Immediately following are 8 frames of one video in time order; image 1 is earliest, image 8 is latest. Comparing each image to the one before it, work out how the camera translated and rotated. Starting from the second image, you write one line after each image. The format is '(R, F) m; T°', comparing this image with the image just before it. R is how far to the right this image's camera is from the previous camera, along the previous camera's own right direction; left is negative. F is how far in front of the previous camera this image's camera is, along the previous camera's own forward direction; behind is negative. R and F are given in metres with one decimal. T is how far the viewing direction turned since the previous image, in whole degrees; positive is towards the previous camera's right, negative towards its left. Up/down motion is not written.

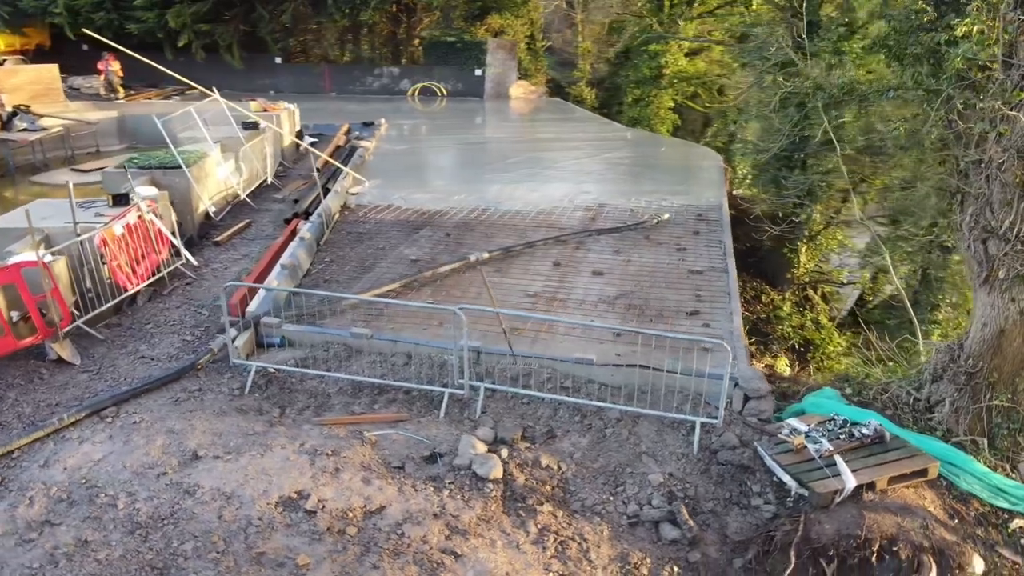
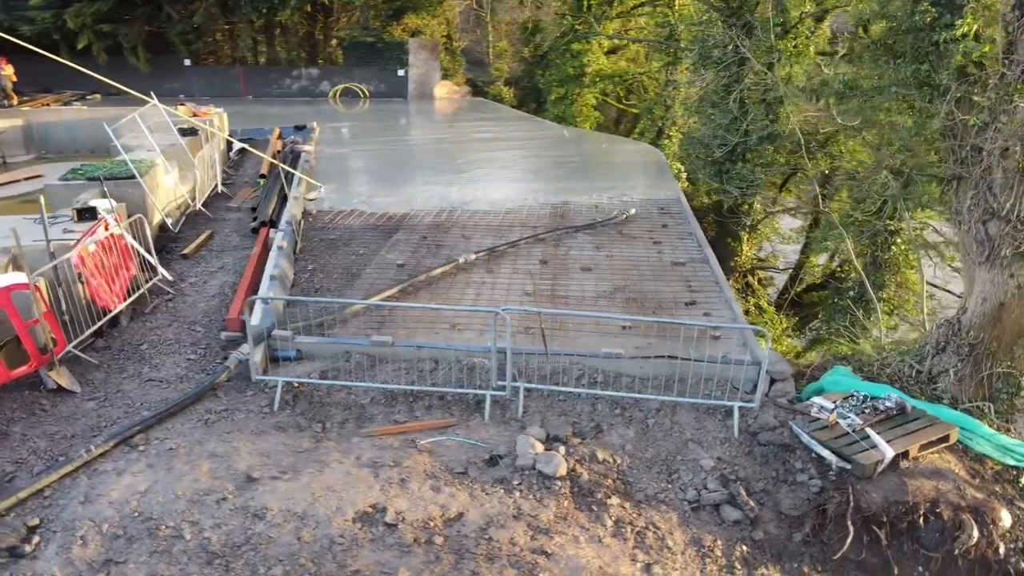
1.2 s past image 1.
(-0.7, 0.0) m; +7°
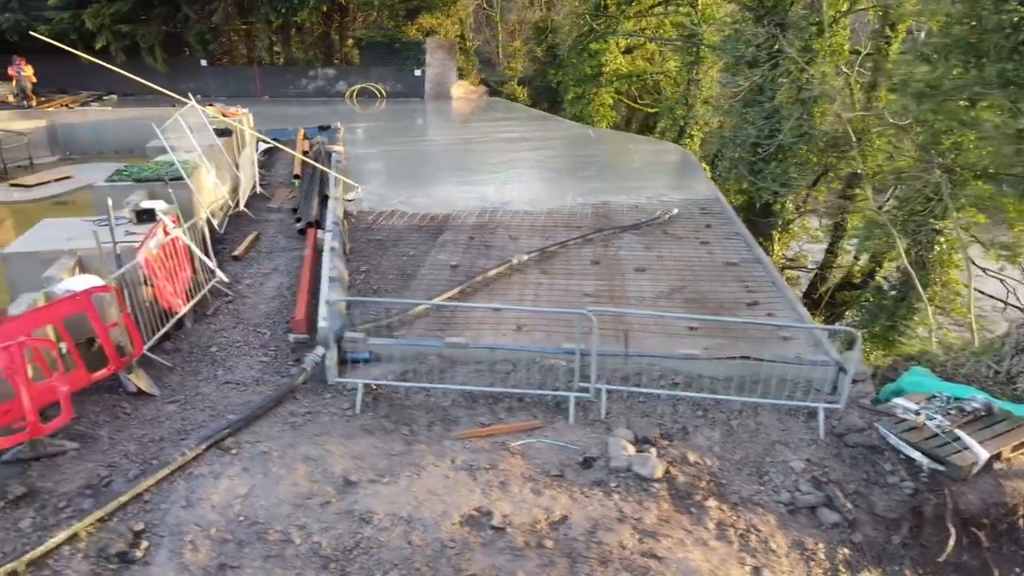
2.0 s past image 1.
(-0.4, 0.0) m; 0°
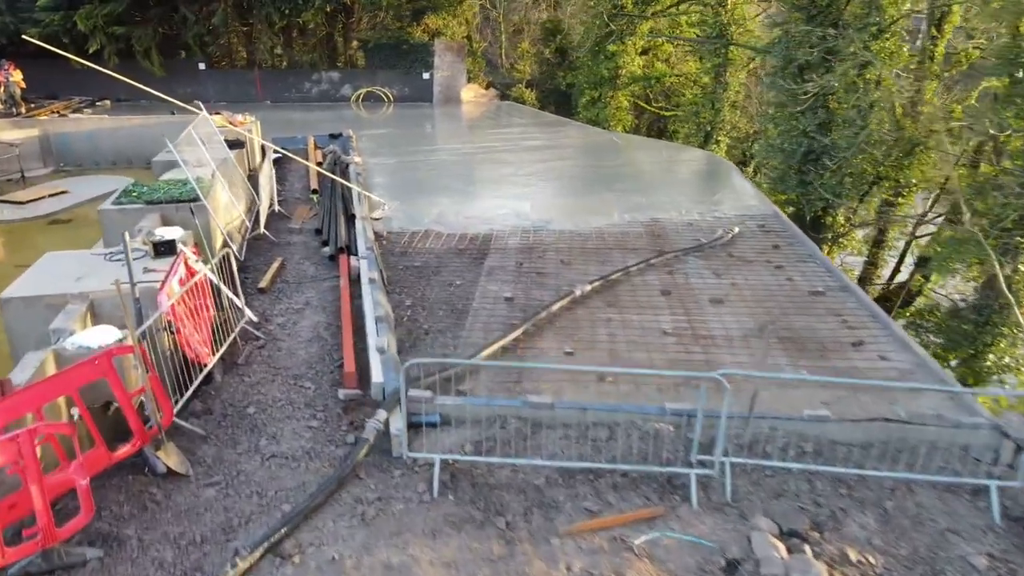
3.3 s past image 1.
(-0.5, +0.6) m; +1°
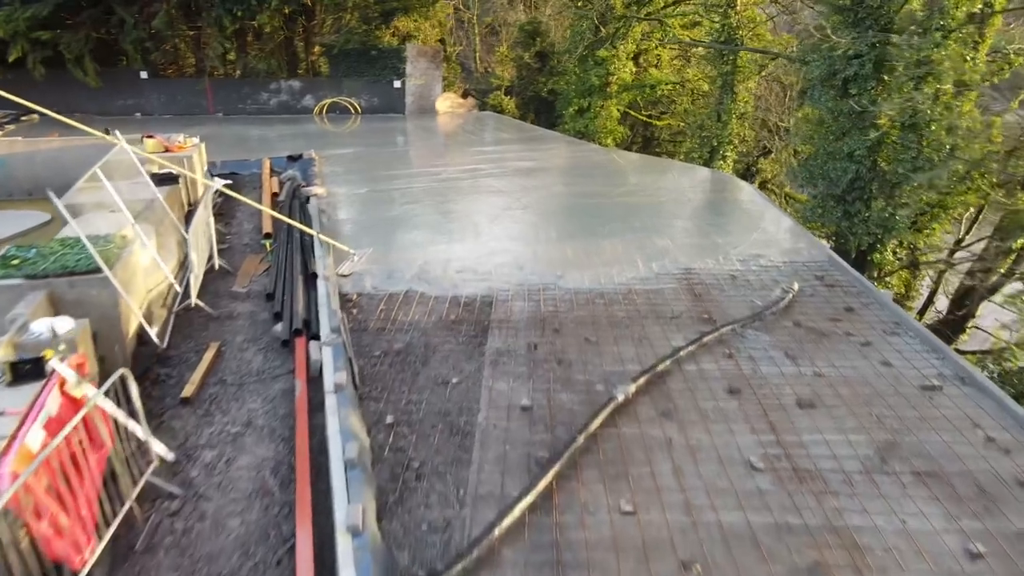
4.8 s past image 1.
(-0.2, +1.3) m; +2°
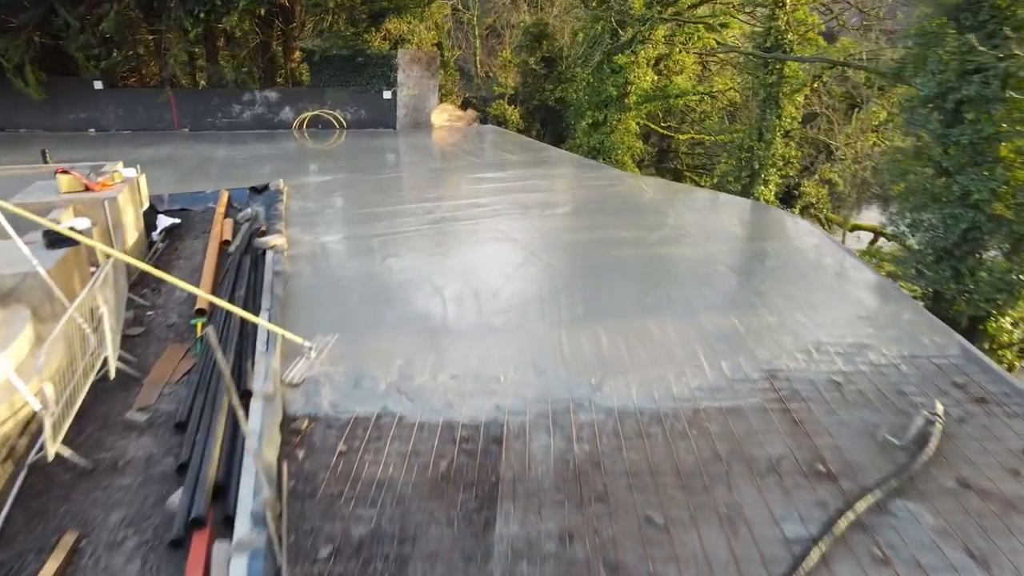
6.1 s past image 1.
(-0.1, +1.6) m; 0°
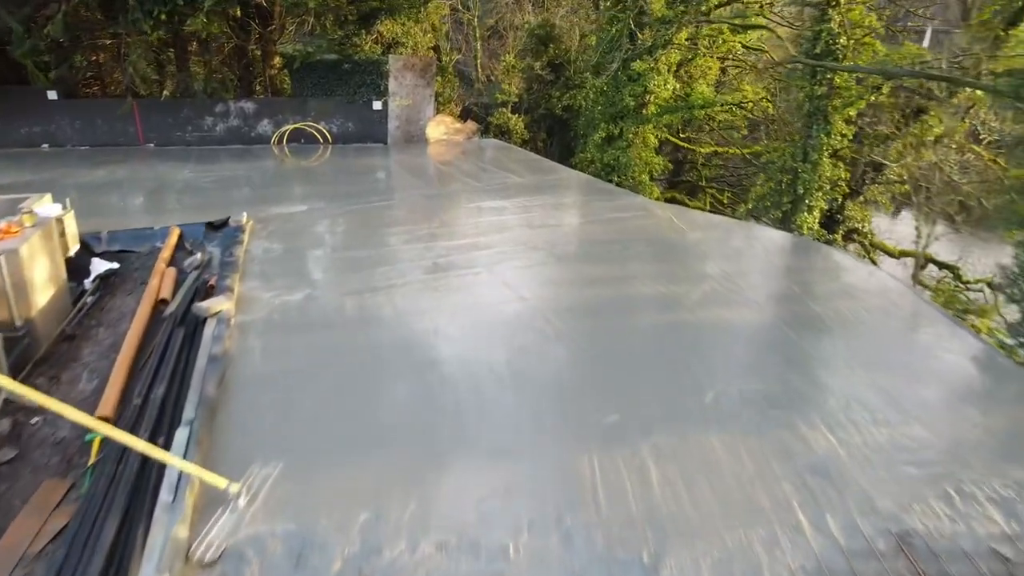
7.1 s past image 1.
(0.0, +1.3) m; 0°
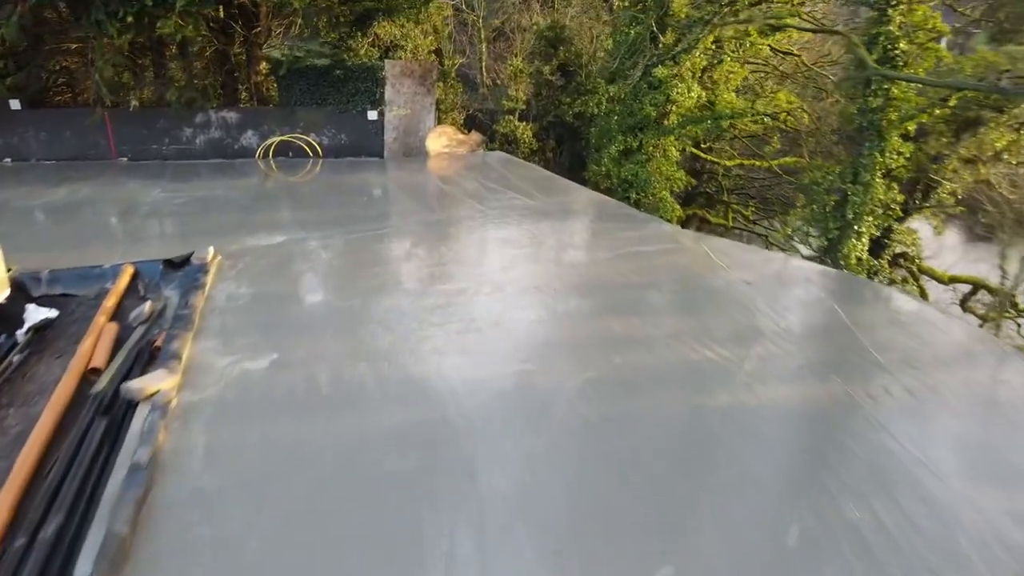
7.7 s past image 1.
(0.0, +1.0) m; 0°
